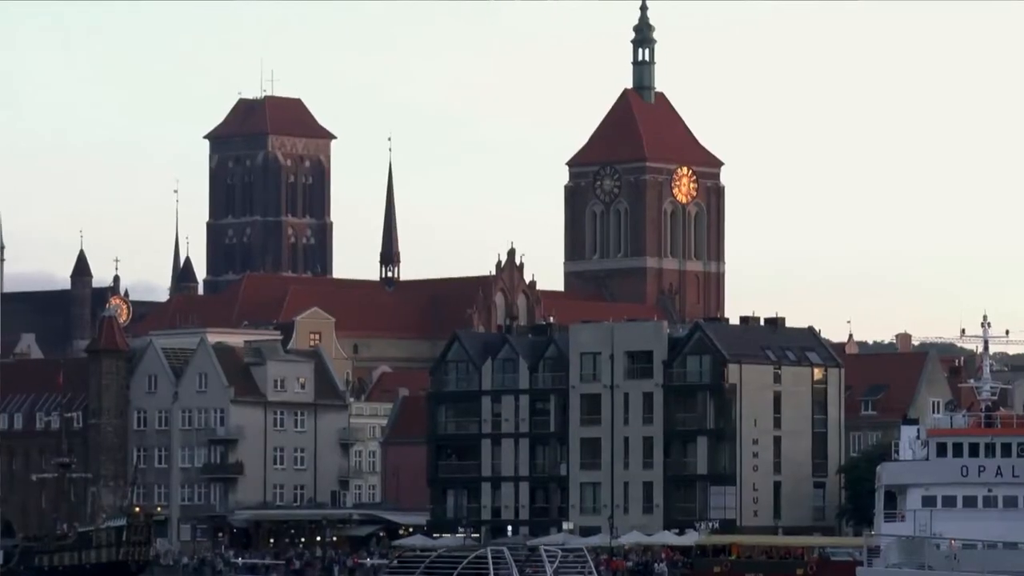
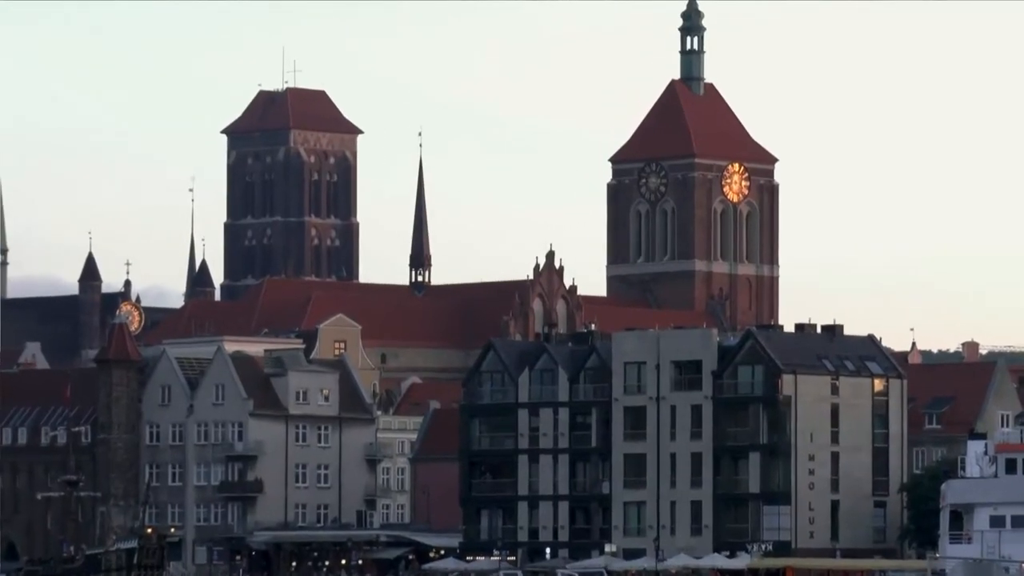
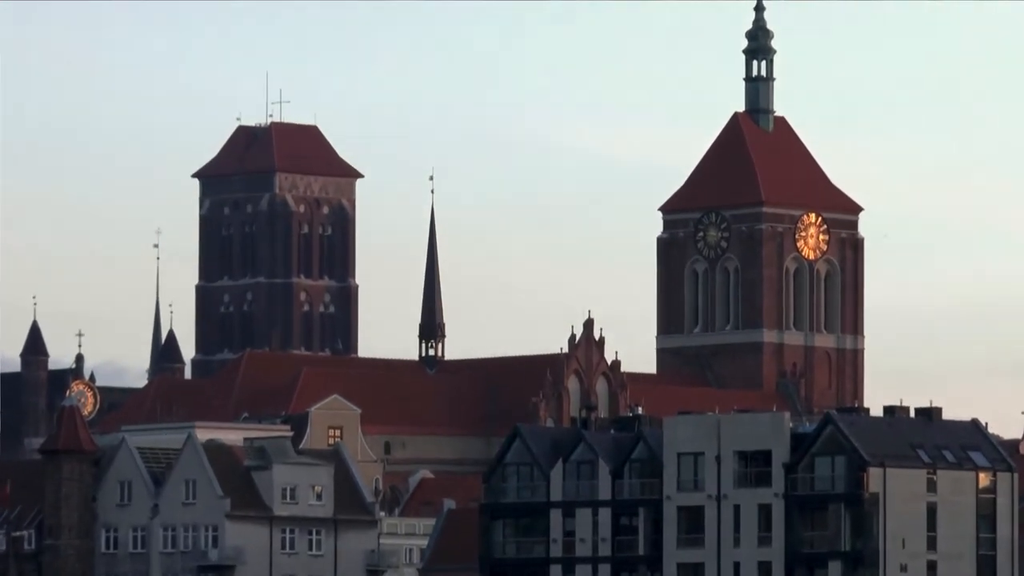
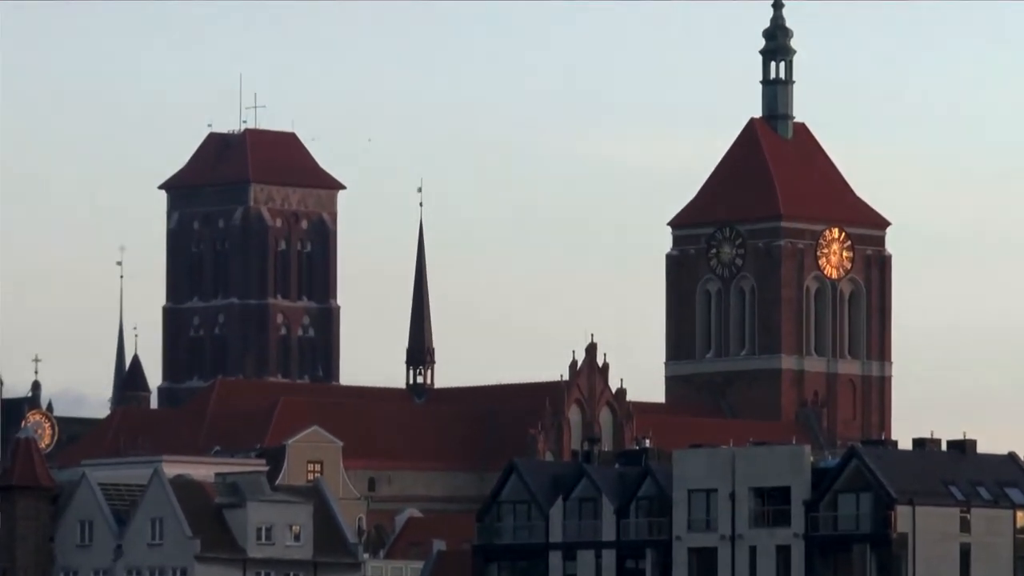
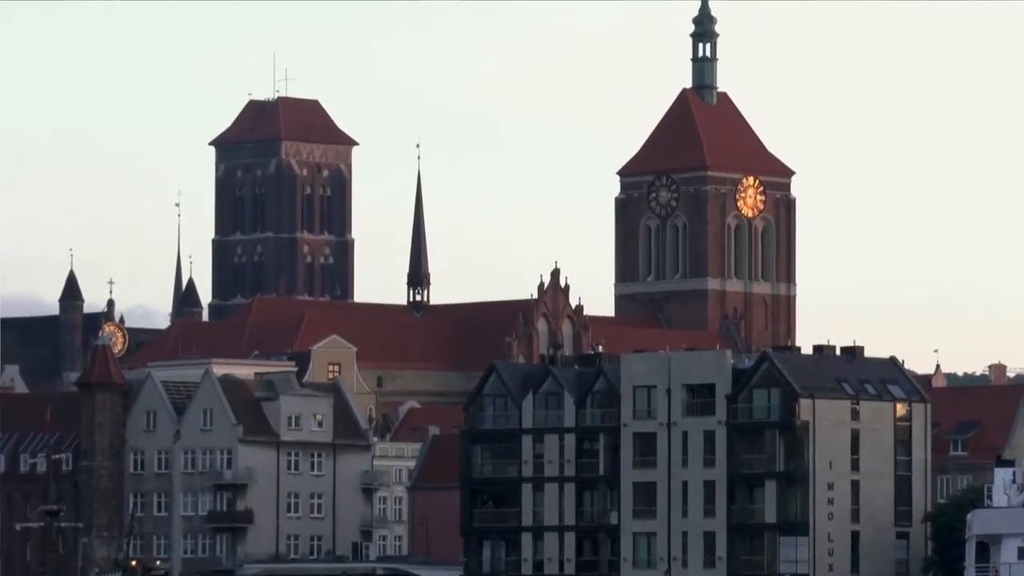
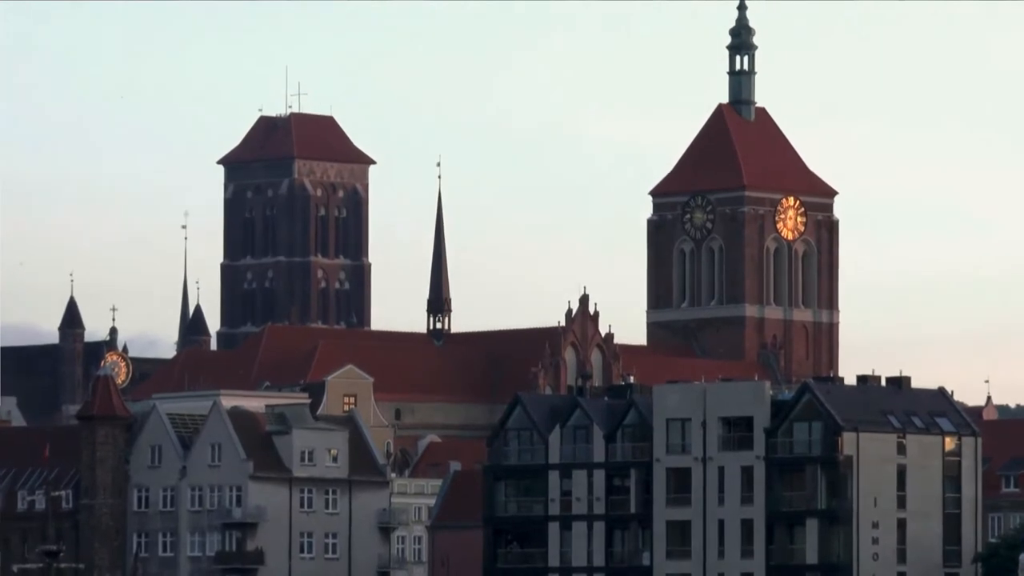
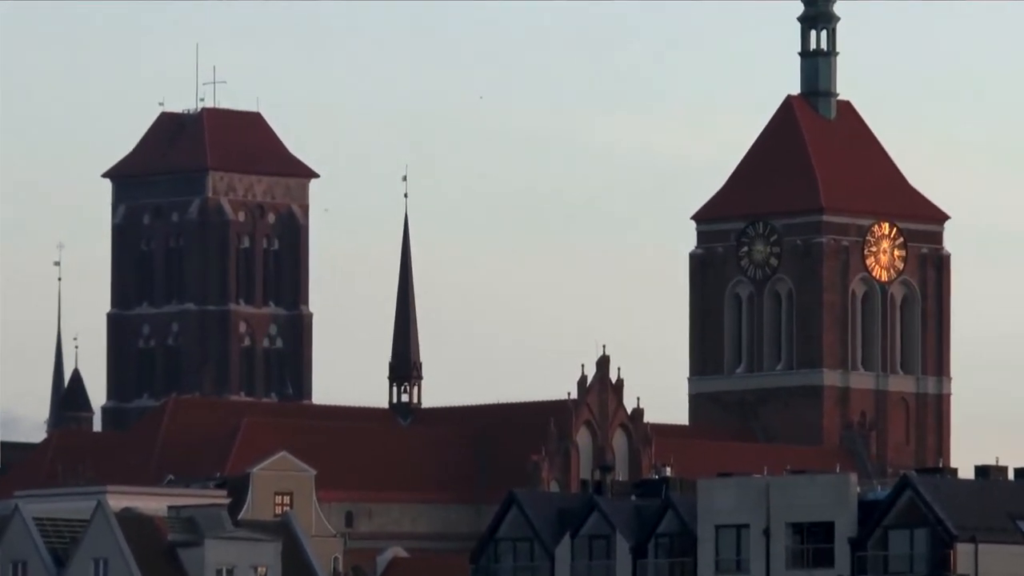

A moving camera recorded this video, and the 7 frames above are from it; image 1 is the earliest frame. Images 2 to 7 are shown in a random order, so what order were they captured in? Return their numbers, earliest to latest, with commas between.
2, 5, 6, 3, 4, 7
